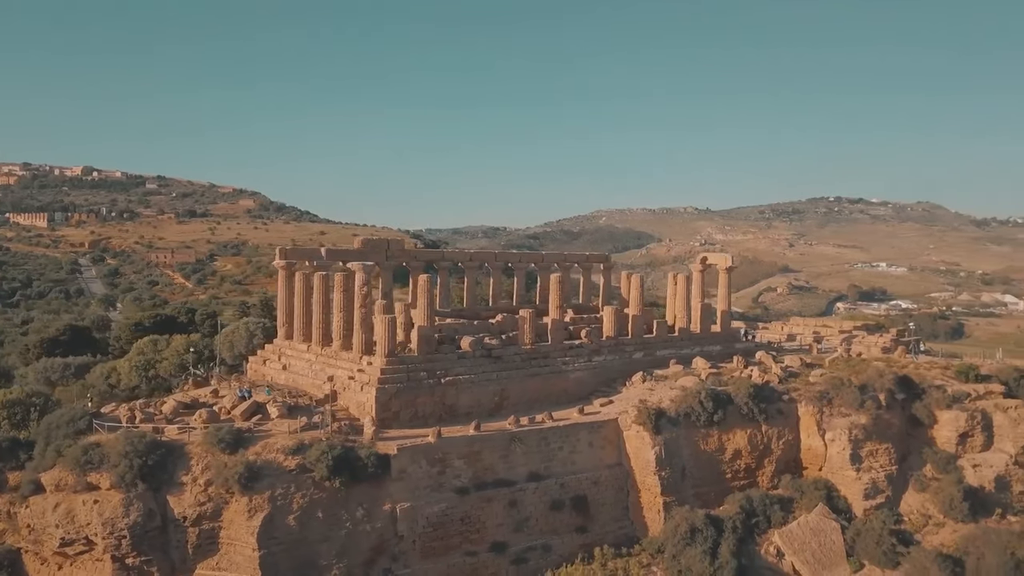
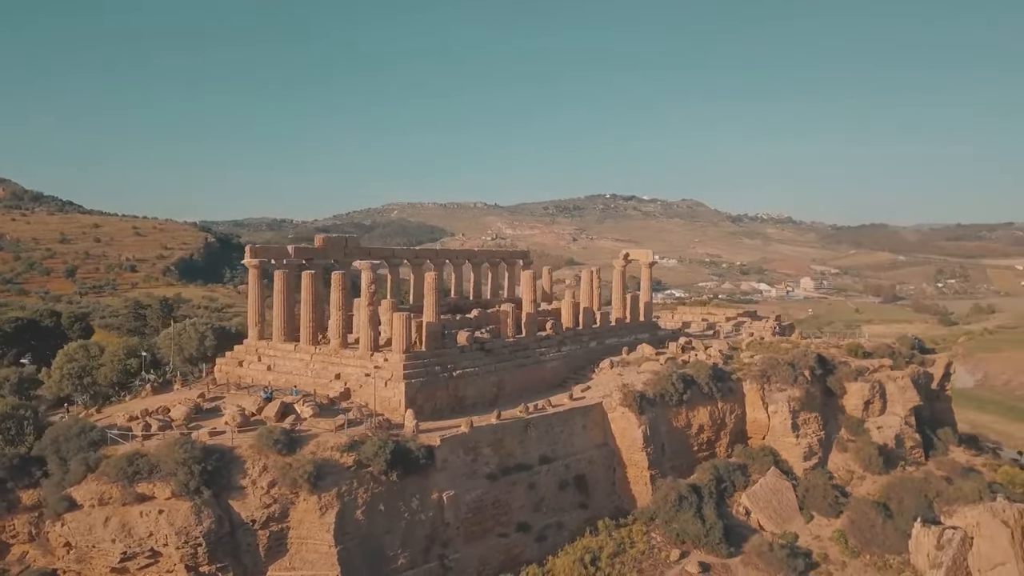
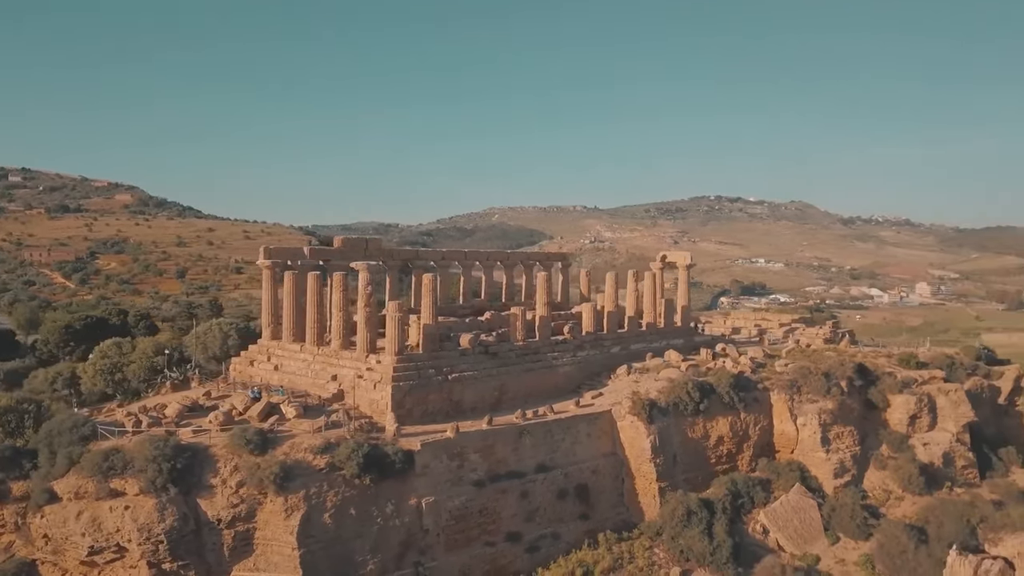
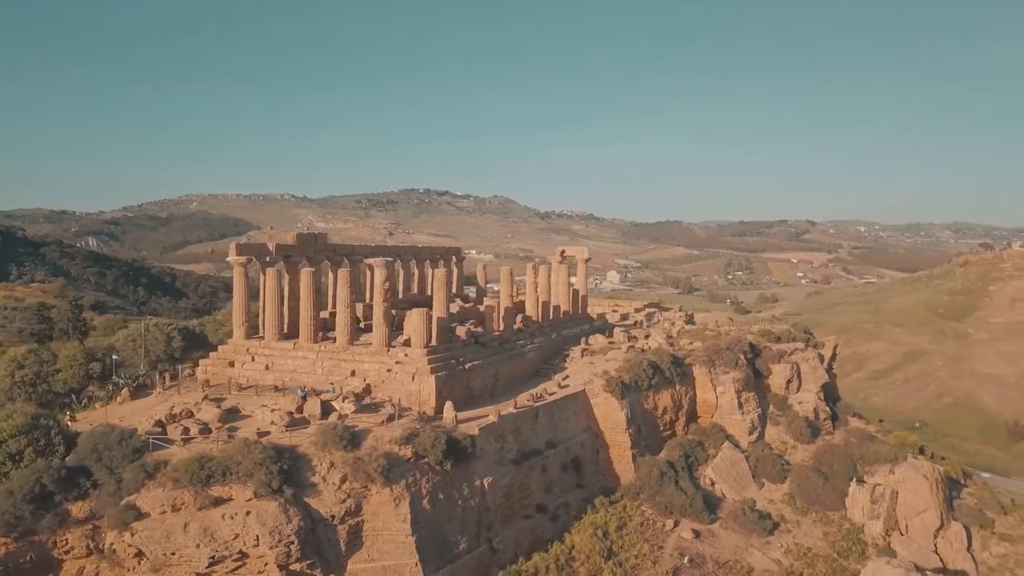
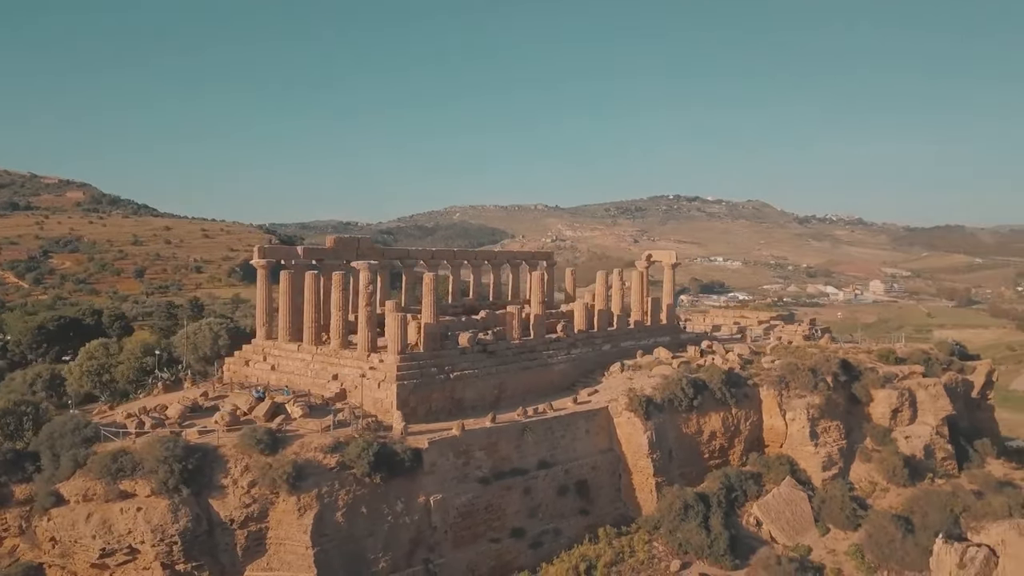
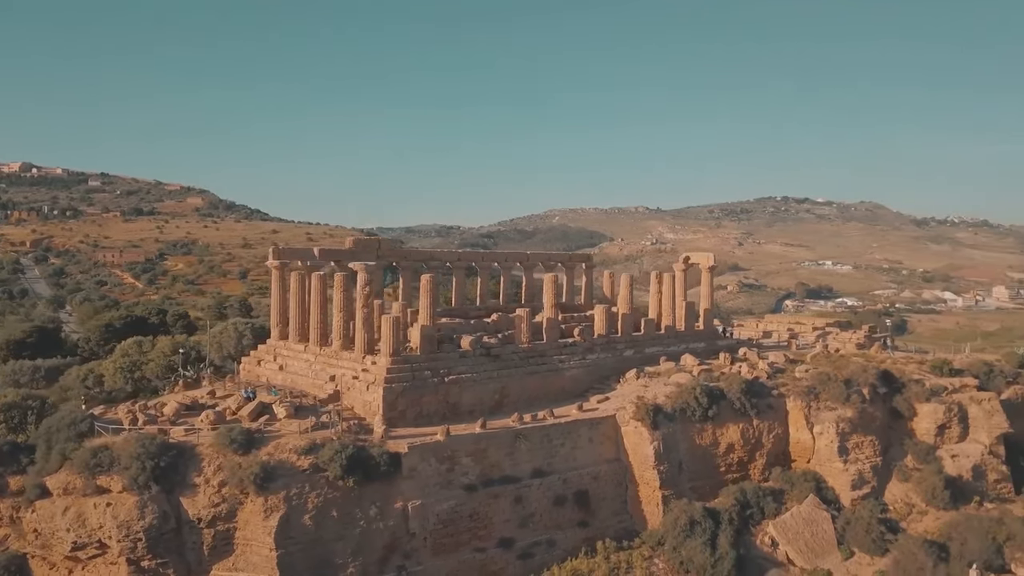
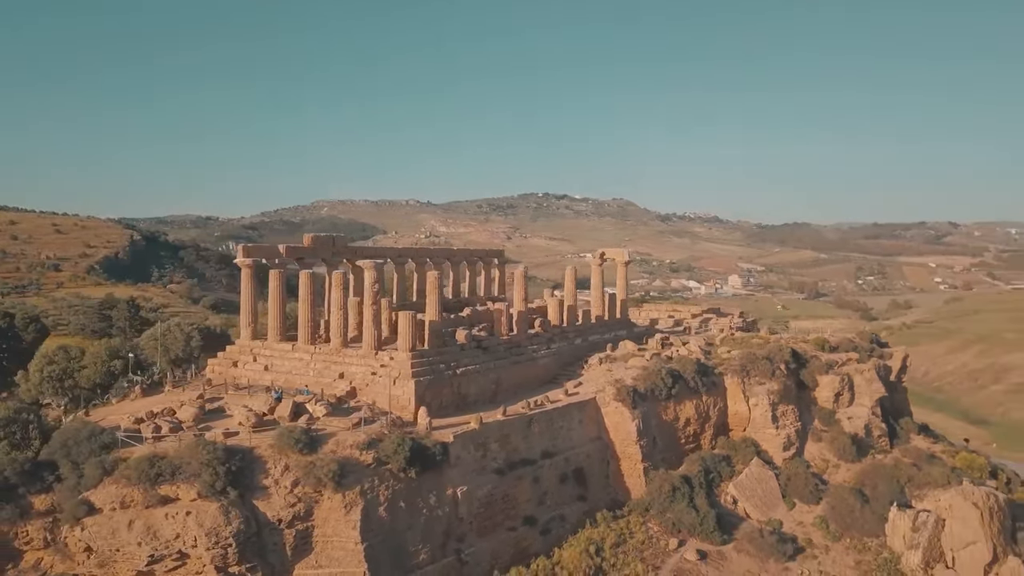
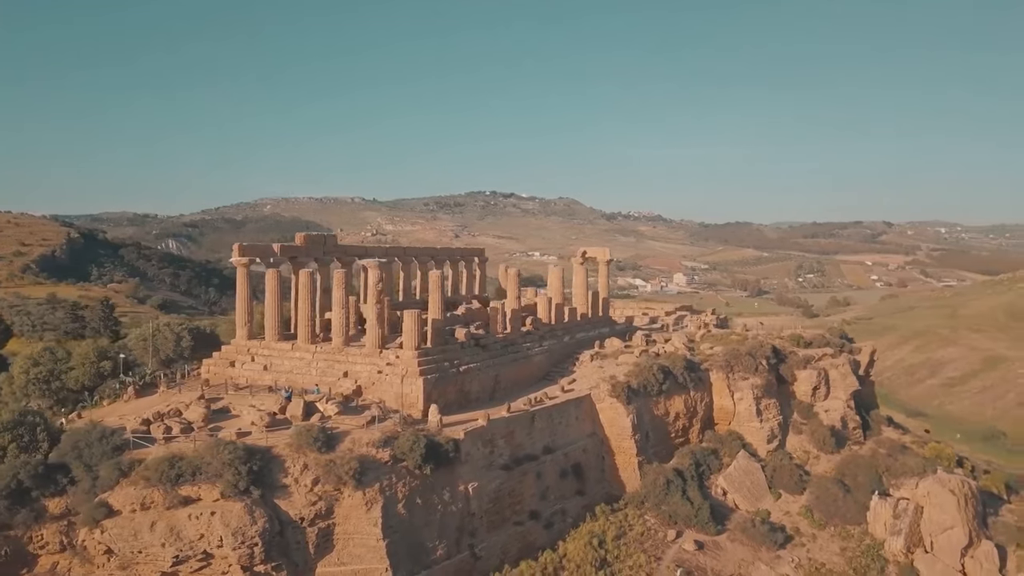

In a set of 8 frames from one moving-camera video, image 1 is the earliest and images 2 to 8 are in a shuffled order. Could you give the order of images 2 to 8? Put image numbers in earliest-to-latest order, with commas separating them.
6, 3, 5, 2, 7, 8, 4
